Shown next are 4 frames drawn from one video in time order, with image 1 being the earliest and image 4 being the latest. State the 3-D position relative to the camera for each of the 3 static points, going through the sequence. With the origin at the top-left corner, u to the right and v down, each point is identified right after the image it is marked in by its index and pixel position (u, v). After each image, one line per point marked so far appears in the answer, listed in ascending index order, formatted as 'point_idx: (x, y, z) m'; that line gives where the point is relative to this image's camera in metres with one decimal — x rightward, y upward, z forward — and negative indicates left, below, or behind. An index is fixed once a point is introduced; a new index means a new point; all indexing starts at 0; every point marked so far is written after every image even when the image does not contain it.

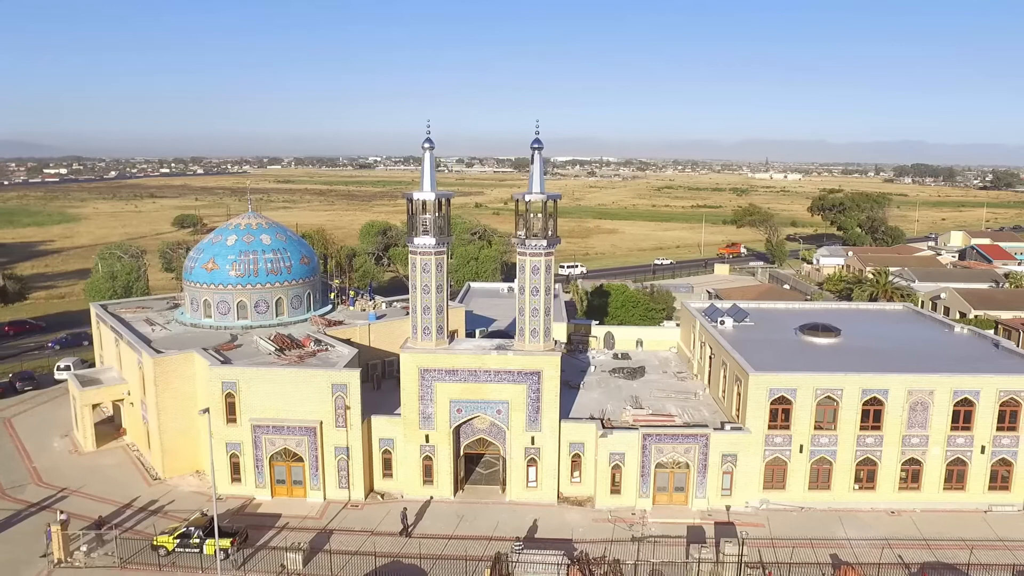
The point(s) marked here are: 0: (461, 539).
0: (-1.4, -6.9, +19.9) m
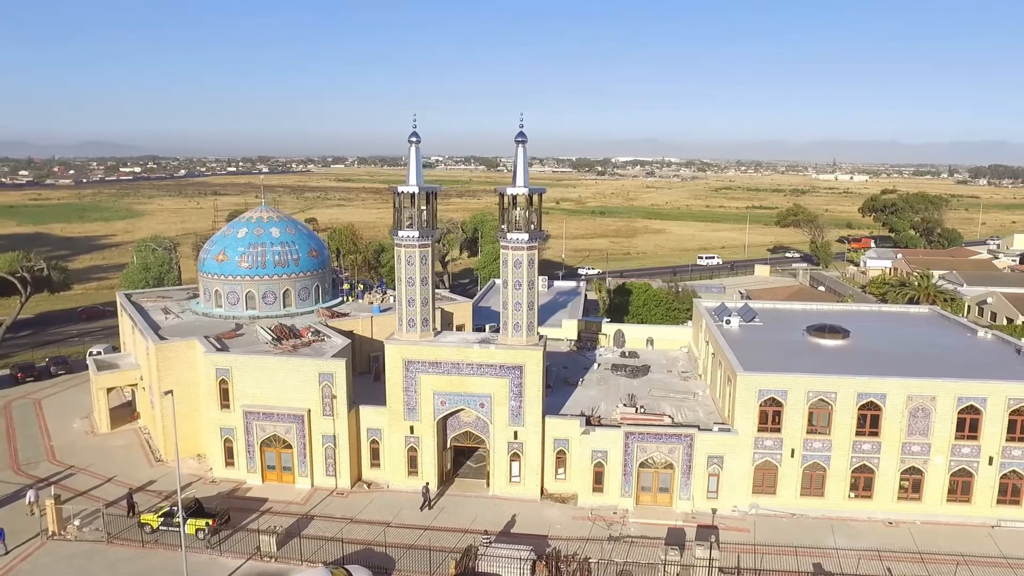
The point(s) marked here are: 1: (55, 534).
0: (-2.1, -6.7, +20.0) m
1: (-12.4, -6.7, +19.6) m
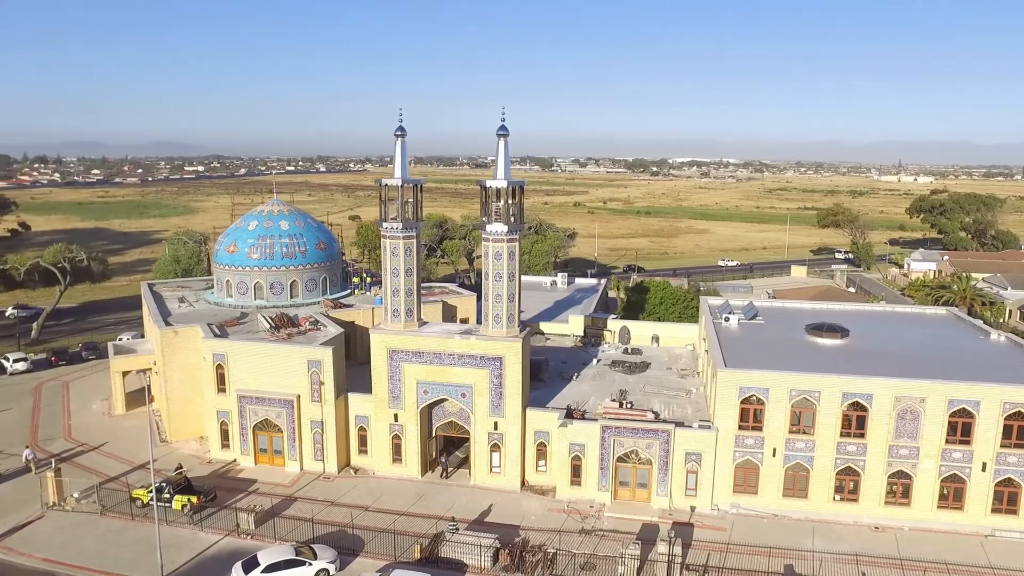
0: (-2.8, -6.5, +20.4) m
1: (-13.2, -6.3, +20.7) m
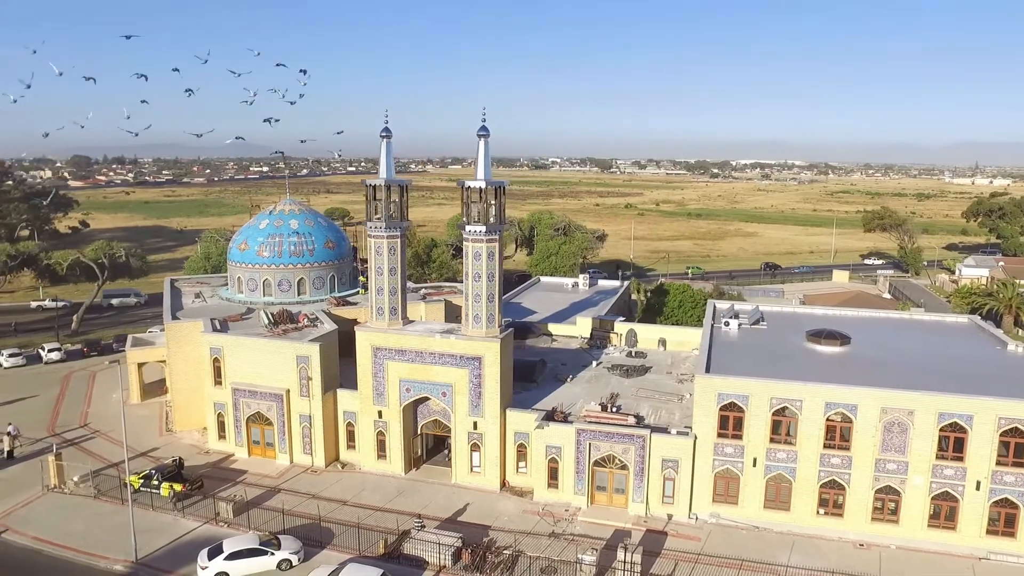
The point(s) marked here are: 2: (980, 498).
0: (-3.6, -6.4, +20.6) m
1: (-13.9, -6.1, +21.8) m
2: (+12.0, -5.4, +18.5) m
